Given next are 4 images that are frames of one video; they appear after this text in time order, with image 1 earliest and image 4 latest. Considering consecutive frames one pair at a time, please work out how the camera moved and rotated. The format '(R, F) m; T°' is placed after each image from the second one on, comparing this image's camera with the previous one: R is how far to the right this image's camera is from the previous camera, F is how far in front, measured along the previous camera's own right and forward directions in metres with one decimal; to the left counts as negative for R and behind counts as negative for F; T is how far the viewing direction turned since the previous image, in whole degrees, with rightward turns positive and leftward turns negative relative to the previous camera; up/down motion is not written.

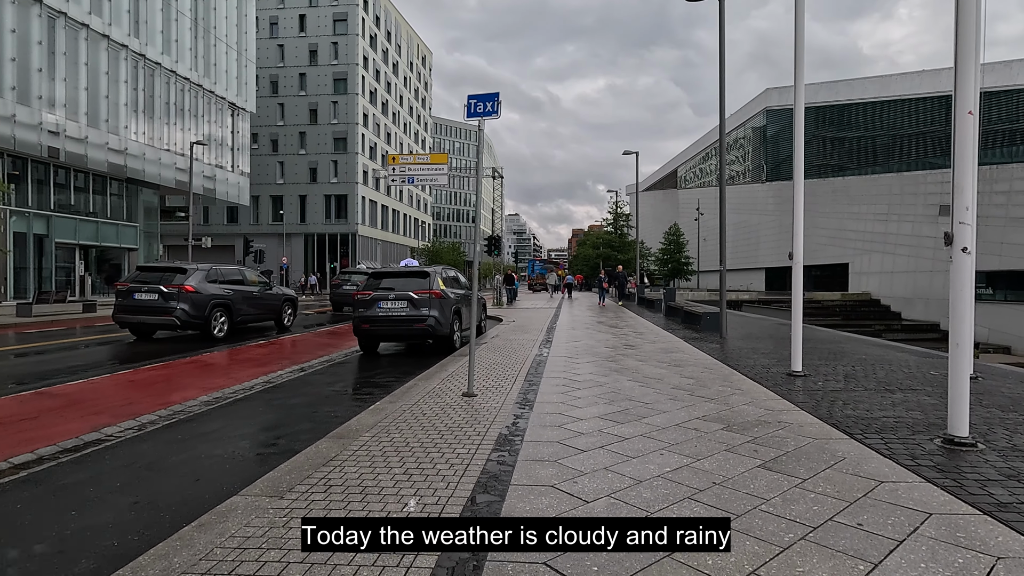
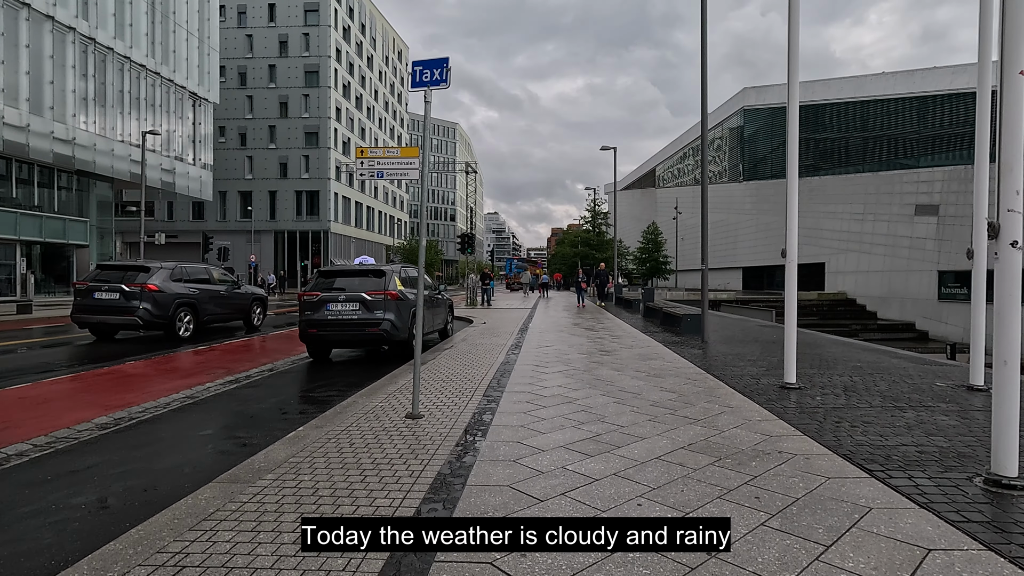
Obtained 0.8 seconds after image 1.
(+0.2, +0.8) m; +2°
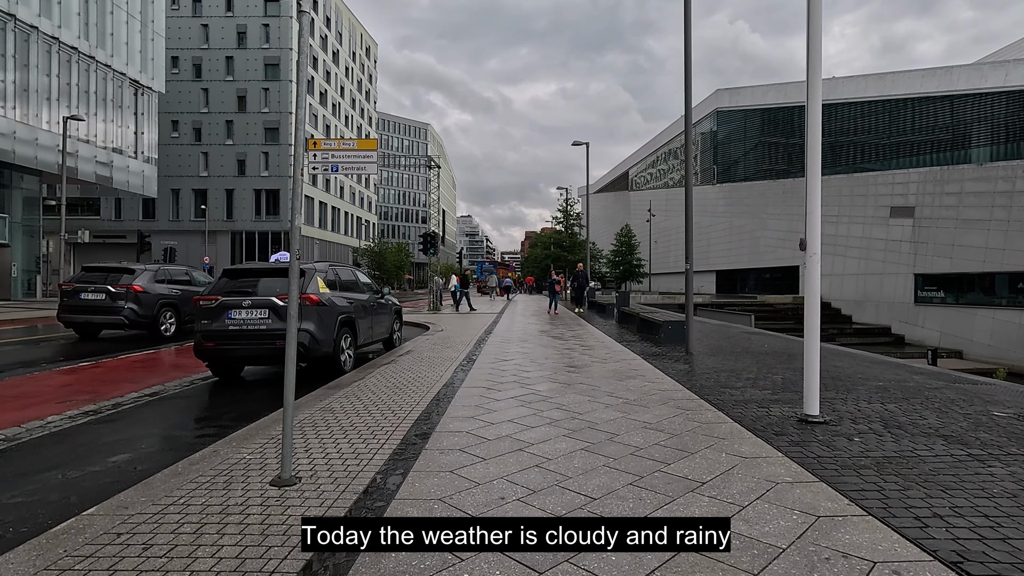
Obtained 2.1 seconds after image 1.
(+0.3, +1.5) m; +3°
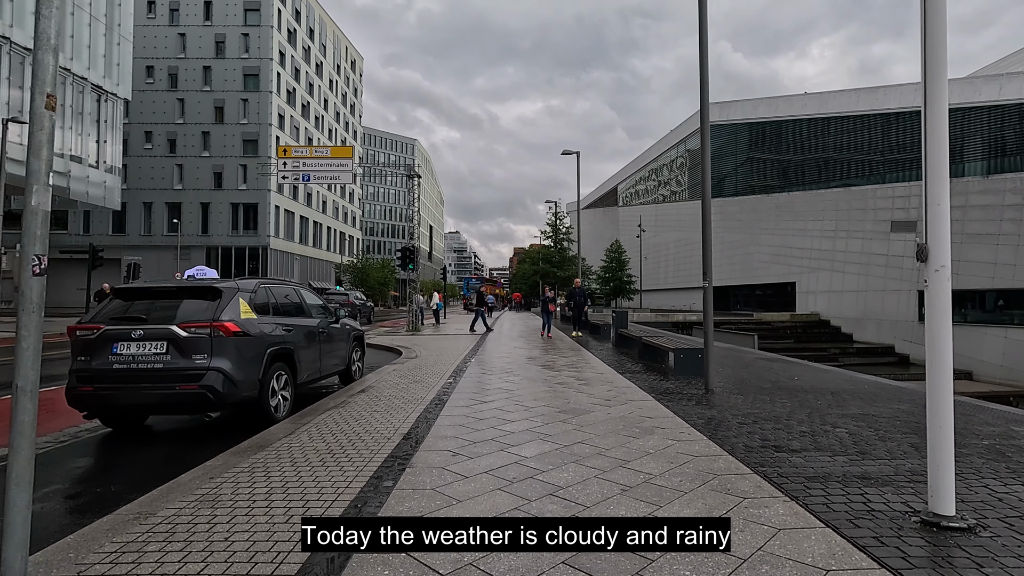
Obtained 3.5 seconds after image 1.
(+0.1, +1.5) m; +1°
